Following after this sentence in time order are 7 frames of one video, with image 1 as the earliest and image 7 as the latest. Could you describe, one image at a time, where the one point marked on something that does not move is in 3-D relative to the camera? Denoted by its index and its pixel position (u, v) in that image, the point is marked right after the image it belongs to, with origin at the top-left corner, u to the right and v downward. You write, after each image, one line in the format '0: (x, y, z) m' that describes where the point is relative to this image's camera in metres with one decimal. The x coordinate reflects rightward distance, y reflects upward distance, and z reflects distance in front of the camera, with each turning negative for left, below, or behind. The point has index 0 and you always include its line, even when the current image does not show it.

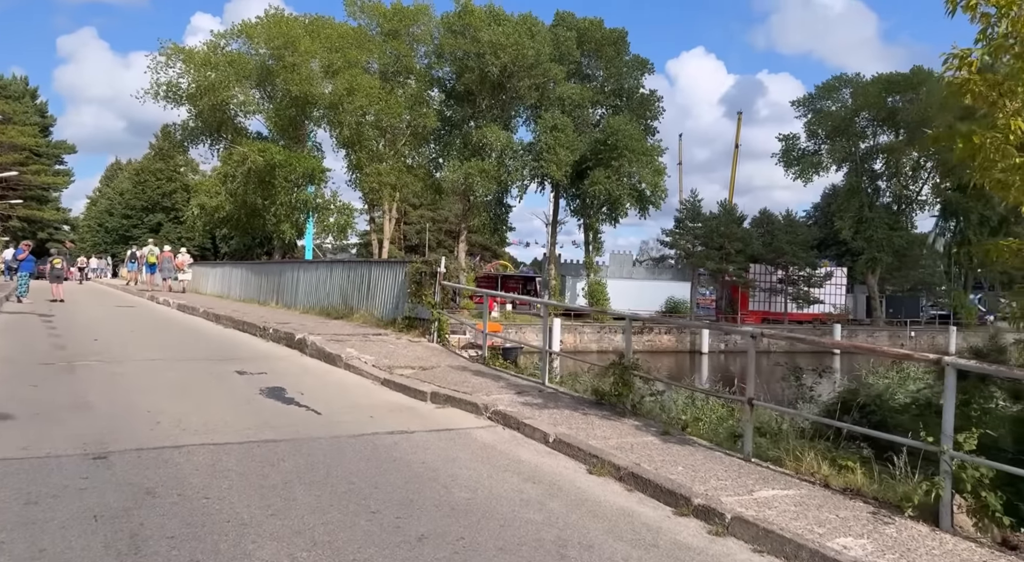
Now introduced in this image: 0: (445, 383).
0: (-0.5, -0.8, +6.1) m
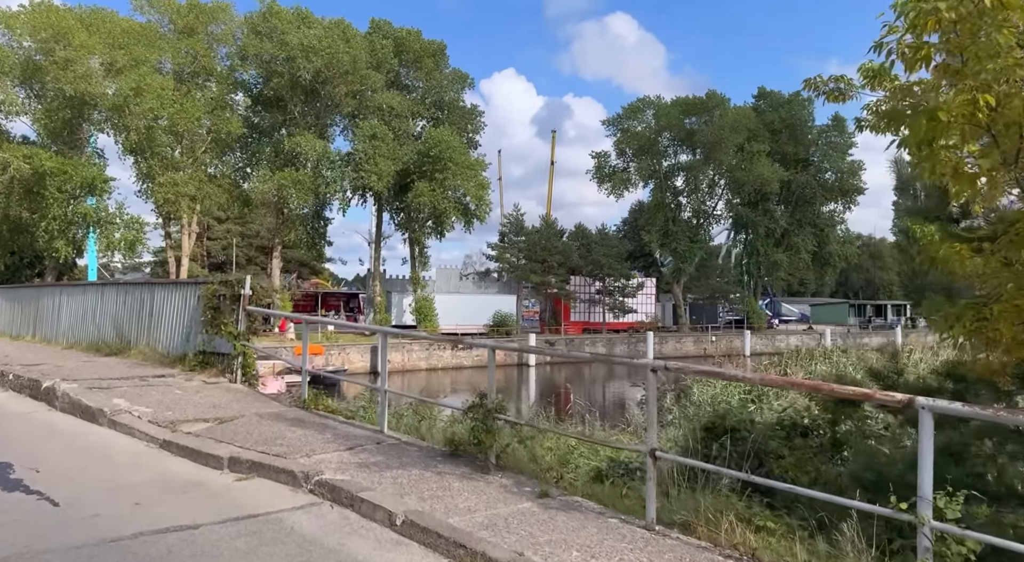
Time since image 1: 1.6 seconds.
0: (-1.5, -0.9, +4.7) m
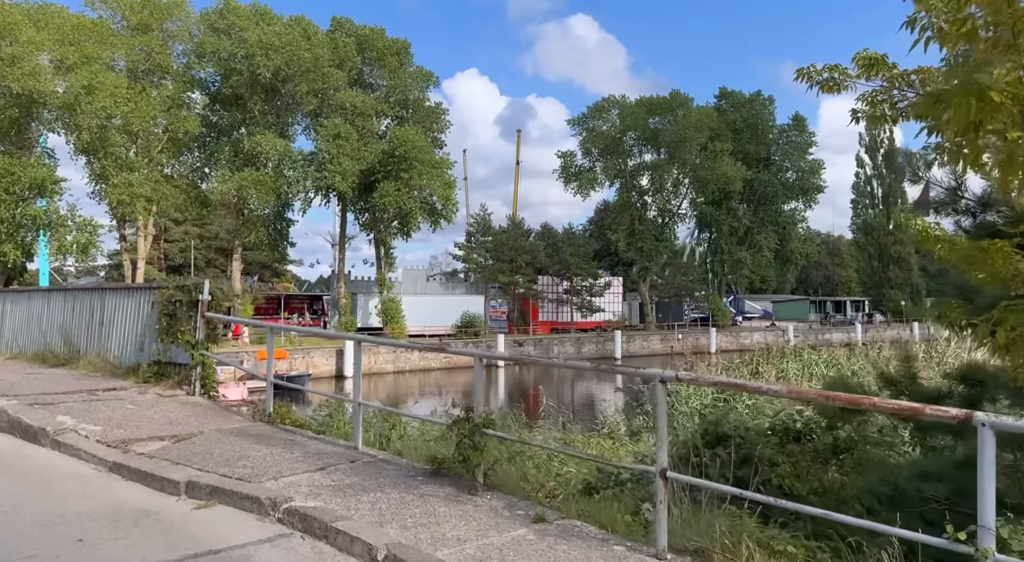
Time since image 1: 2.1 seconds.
0: (-1.6, -0.9, +4.3) m
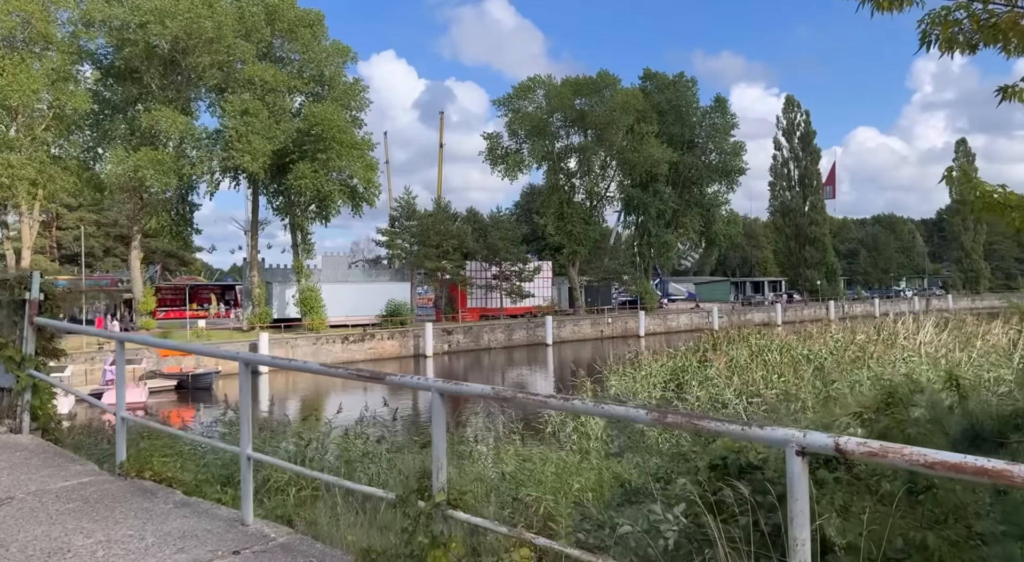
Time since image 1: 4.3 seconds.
0: (-1.7, -0.9, +2.7) m
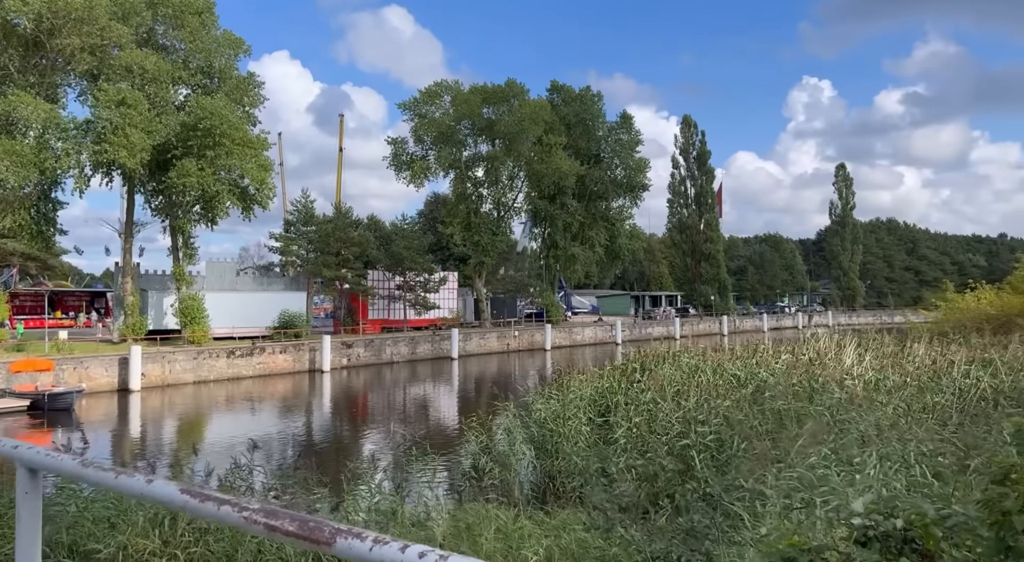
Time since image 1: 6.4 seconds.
0: (-1.6, -0.8, +0.7) m
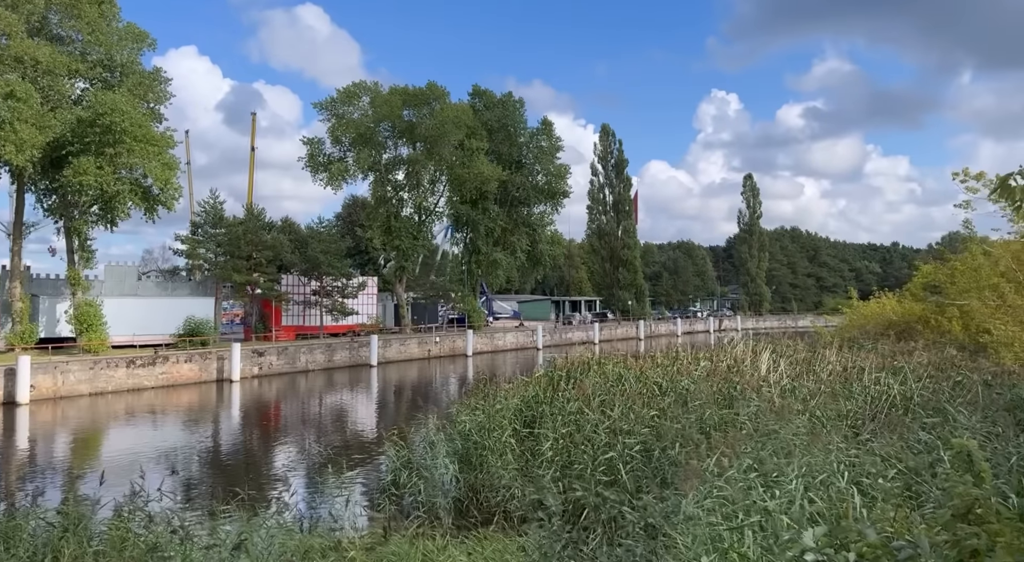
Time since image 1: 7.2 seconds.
0: (-1.6, -0.8, 0.0) m
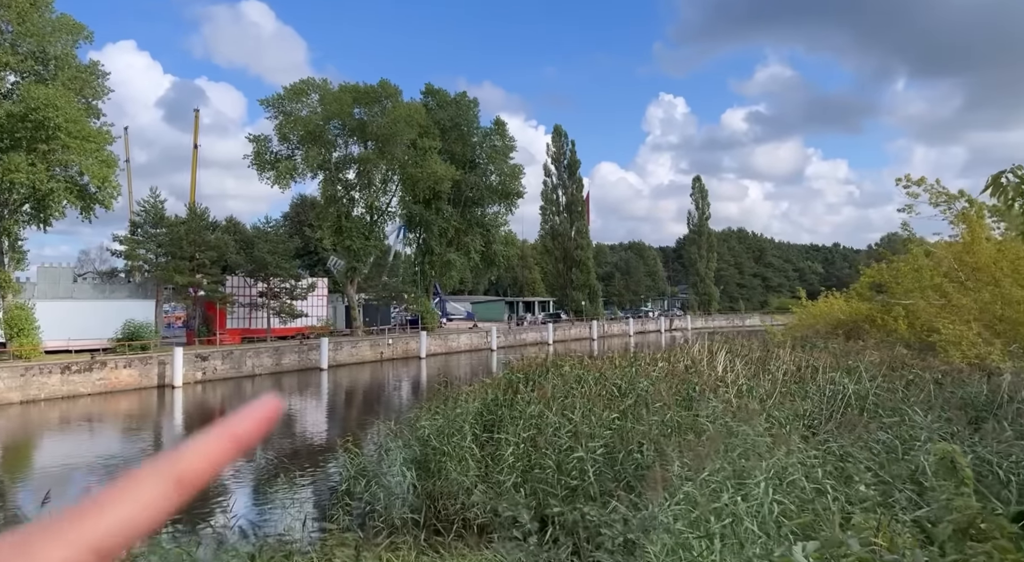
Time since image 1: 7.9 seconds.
0: (-1.6, -0.8, -0.5) m
